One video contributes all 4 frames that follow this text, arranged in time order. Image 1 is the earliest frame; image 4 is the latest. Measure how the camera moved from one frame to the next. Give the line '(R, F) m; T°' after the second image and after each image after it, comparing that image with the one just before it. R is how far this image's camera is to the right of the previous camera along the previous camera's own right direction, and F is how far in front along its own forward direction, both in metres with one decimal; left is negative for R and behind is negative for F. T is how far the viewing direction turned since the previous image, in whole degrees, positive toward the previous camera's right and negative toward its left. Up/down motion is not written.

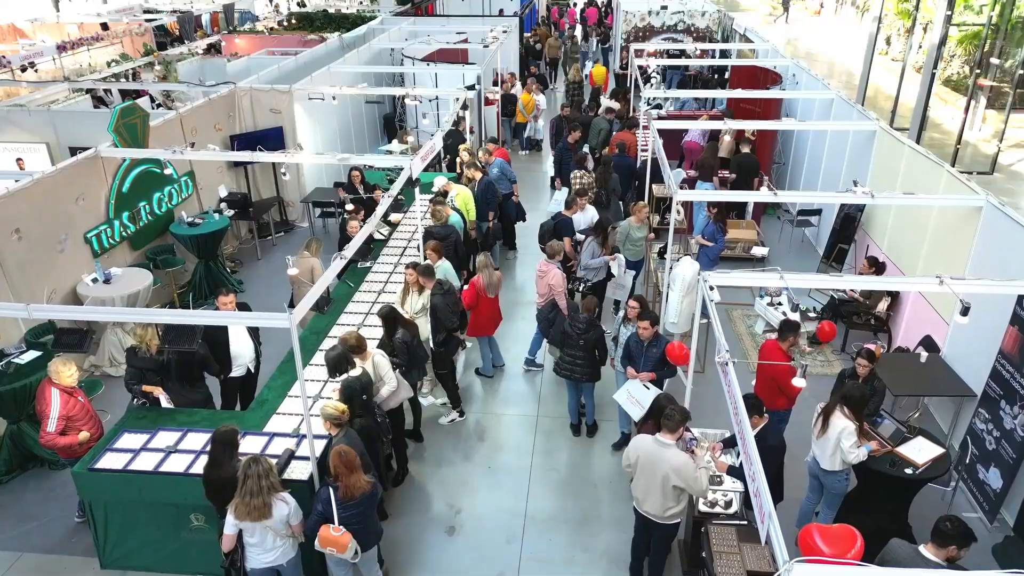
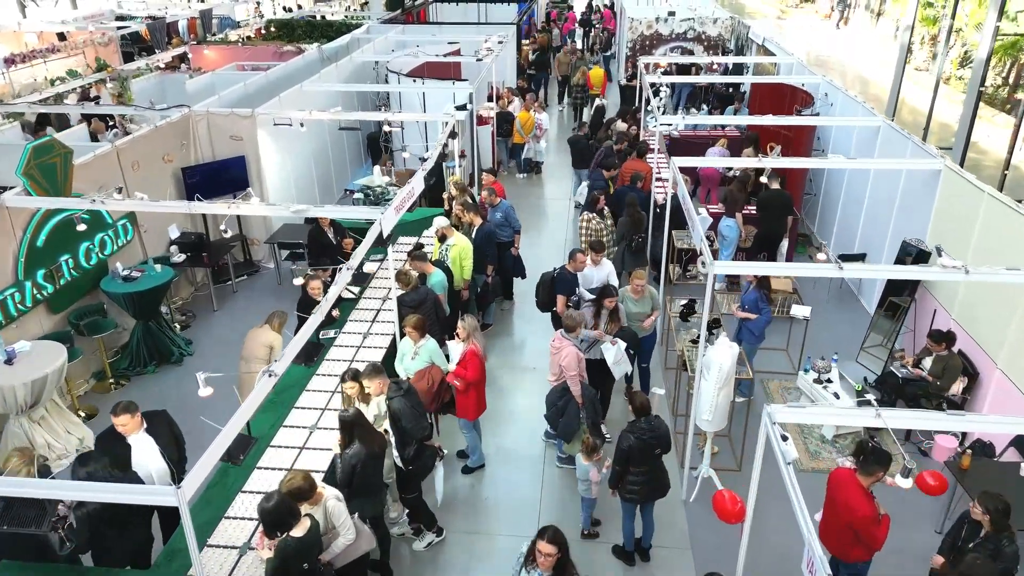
(0.0, +1.2) m; 0°
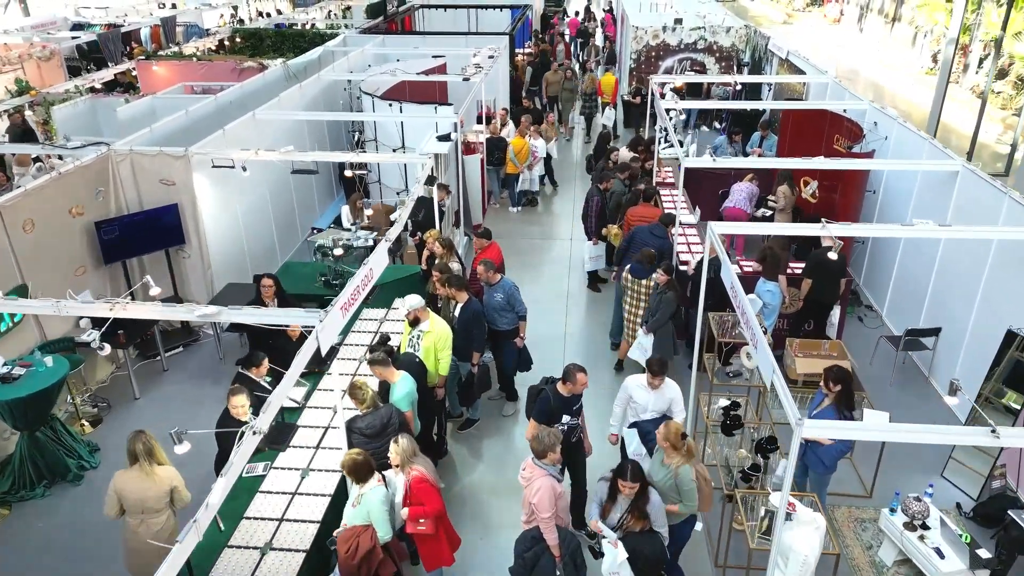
(0.0, +1.4) m; 0°
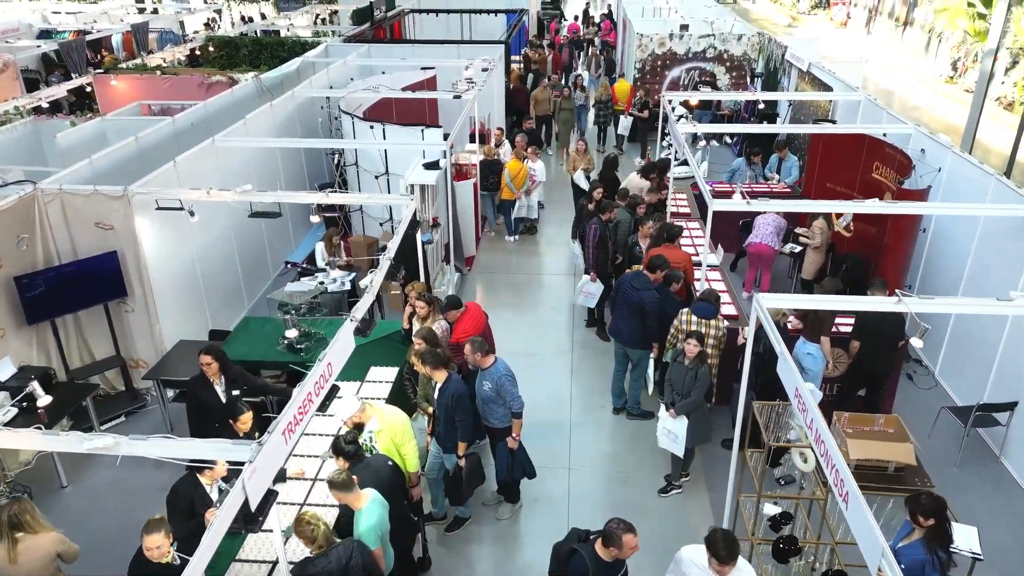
(0.0, +1.0) m; 0°
